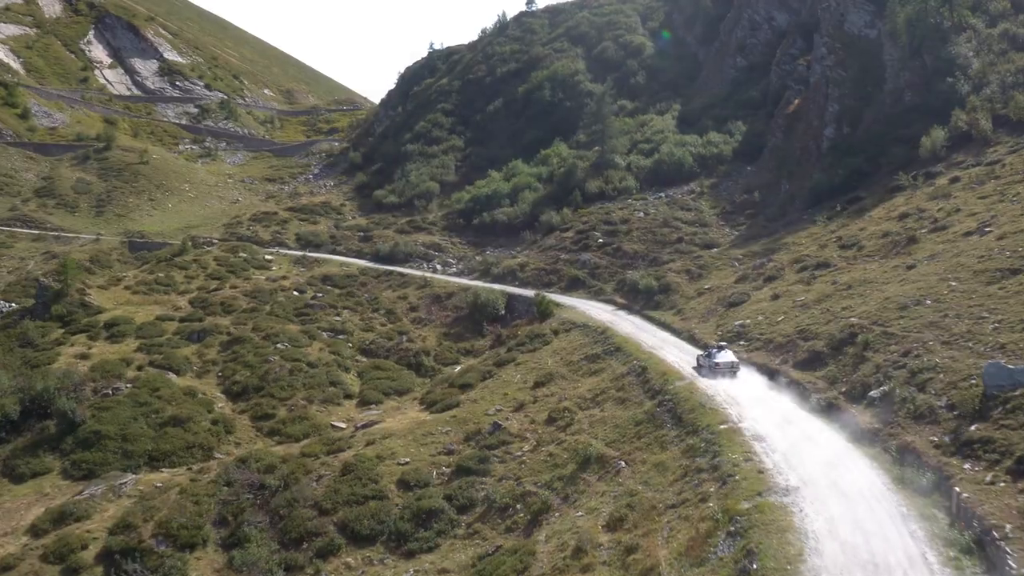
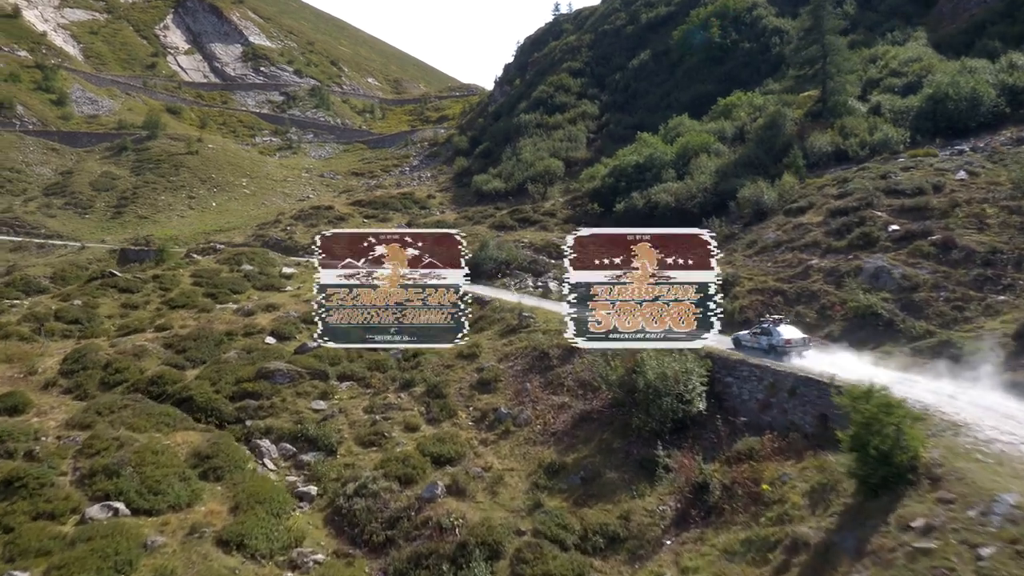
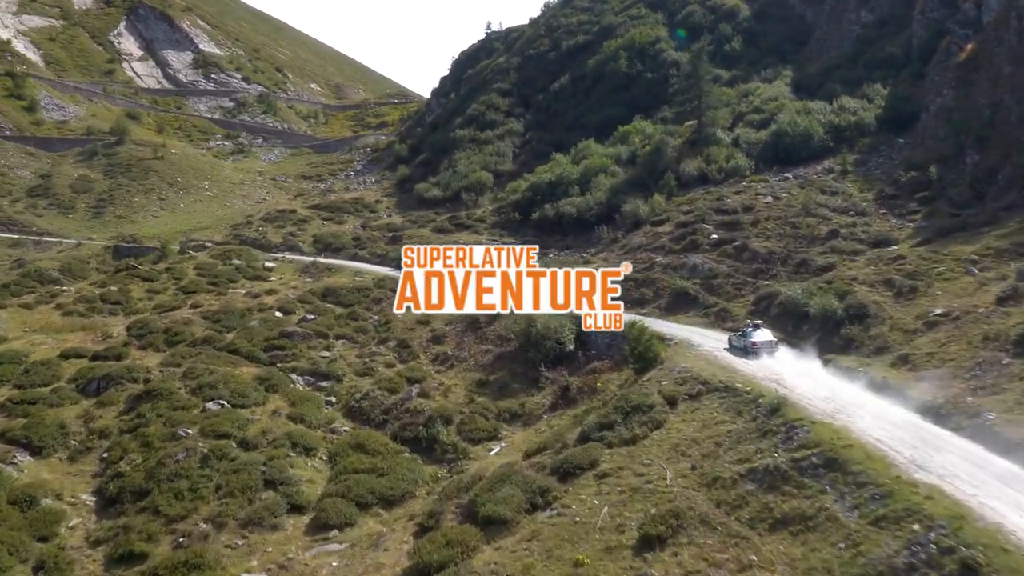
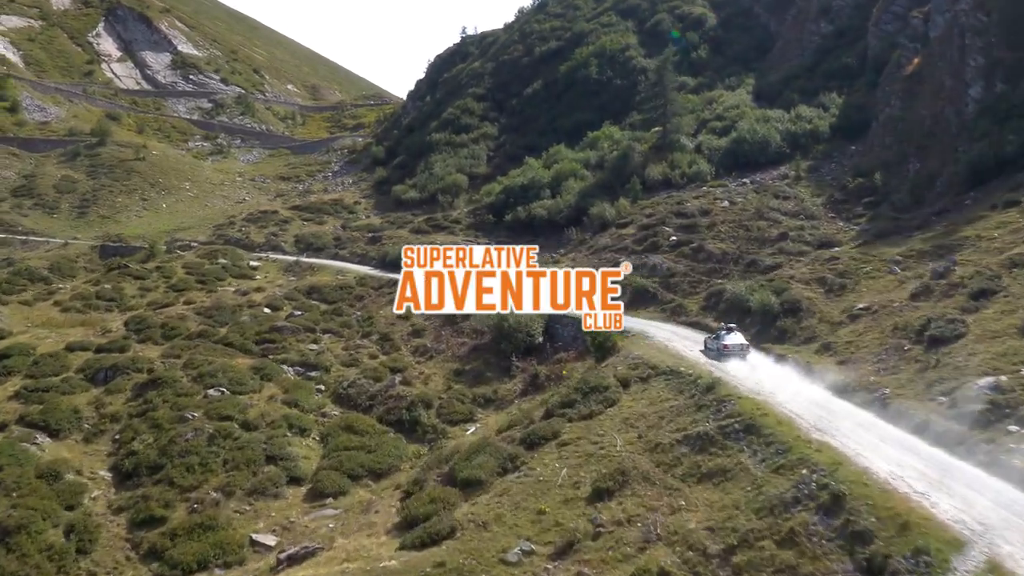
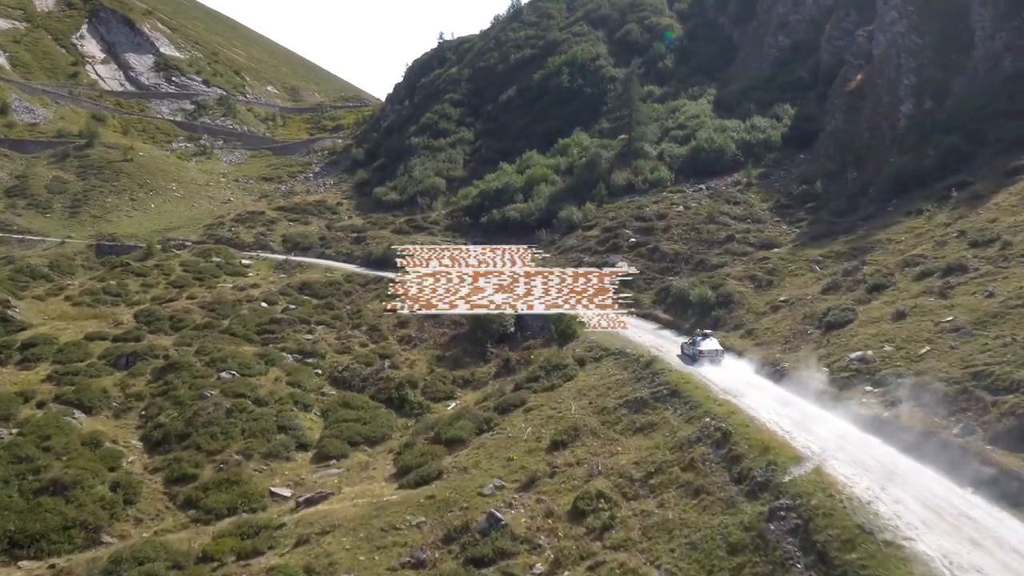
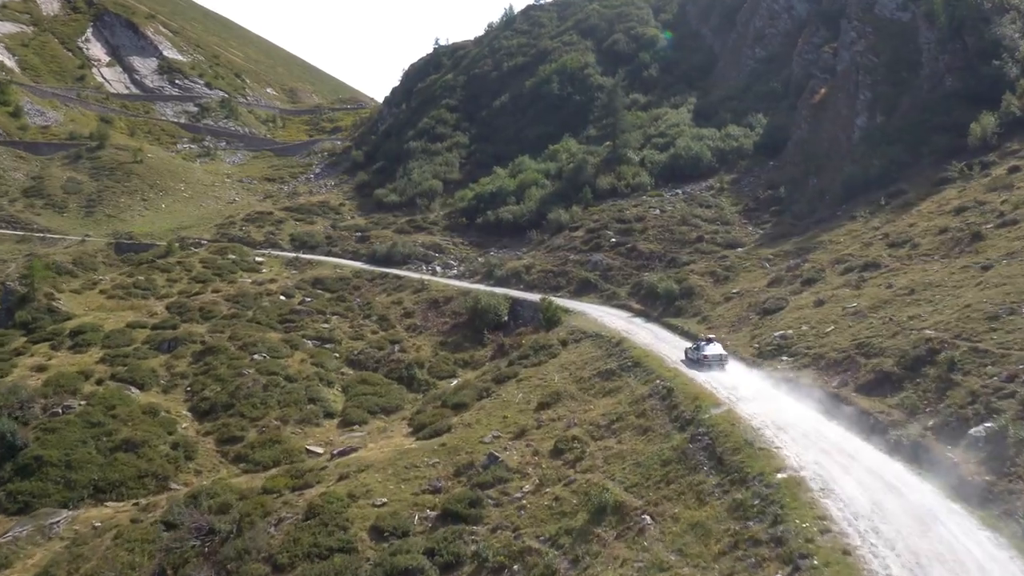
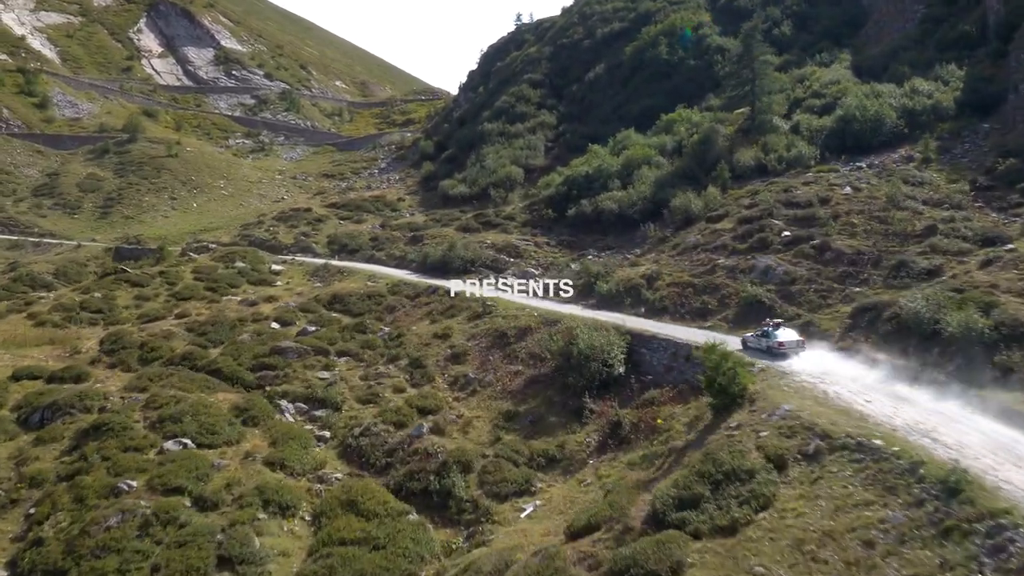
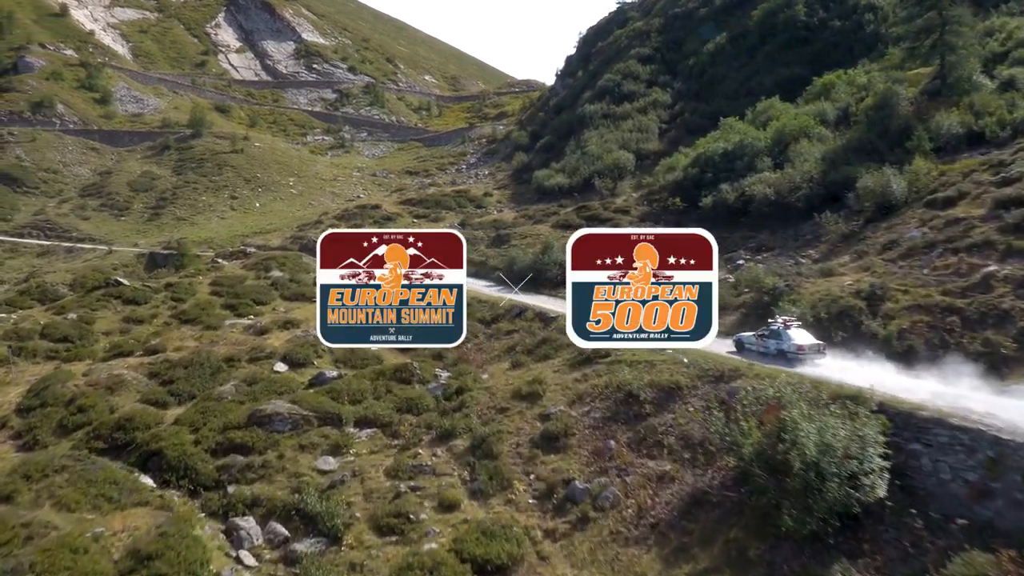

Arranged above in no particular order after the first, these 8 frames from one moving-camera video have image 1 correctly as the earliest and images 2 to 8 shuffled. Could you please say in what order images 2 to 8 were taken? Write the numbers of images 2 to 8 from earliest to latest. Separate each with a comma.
6, 5, 4, 3, 7, 2, 8
